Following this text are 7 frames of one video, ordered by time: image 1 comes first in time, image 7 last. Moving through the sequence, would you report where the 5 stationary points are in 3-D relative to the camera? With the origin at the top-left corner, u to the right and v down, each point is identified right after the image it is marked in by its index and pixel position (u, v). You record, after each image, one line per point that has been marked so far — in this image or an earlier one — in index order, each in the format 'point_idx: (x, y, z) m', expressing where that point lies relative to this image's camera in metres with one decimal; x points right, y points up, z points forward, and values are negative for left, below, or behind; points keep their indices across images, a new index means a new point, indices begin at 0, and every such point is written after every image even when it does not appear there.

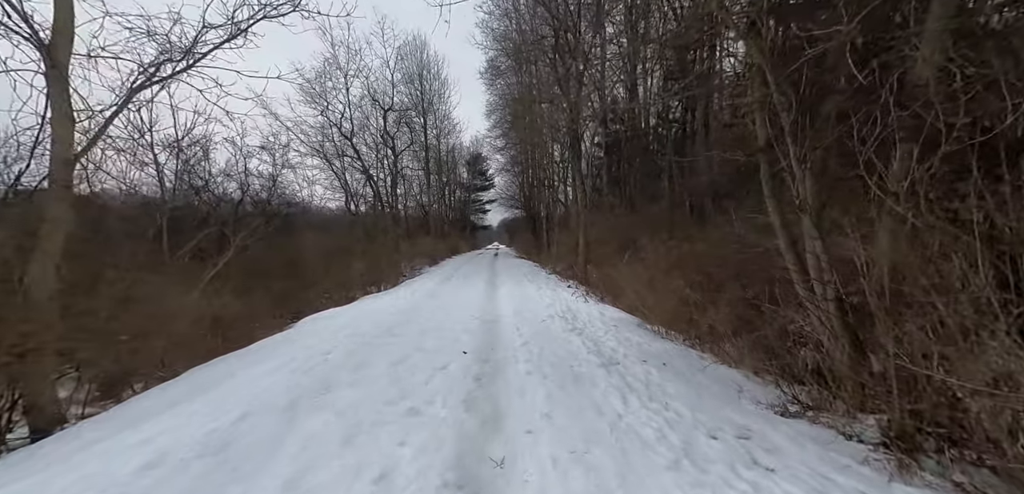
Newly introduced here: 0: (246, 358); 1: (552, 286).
0: (-3.7, -1.6, +4.5) m
1: (+1.4, -1.4, +10.6) m
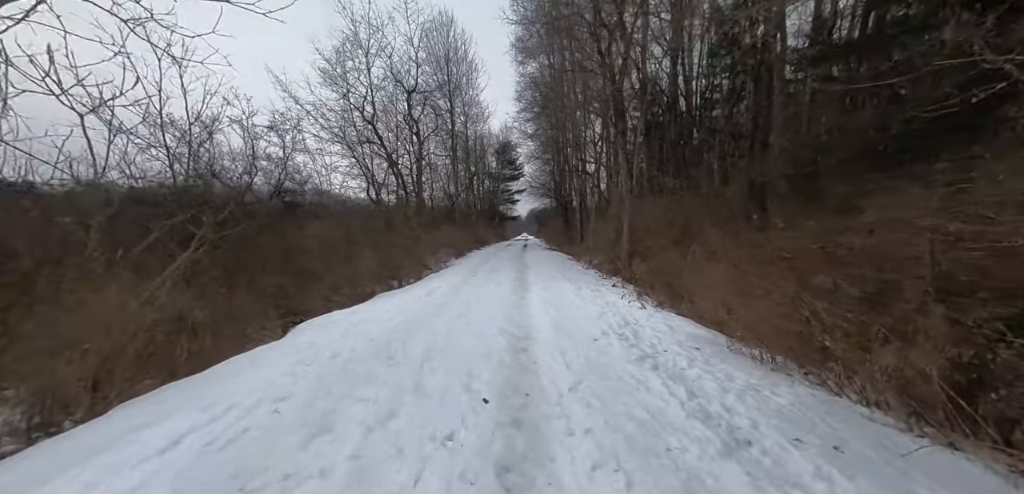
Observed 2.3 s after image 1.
0: (-3.3, -1.5, +3.3) m
1: (+2.3, -1.1, +8.9) m
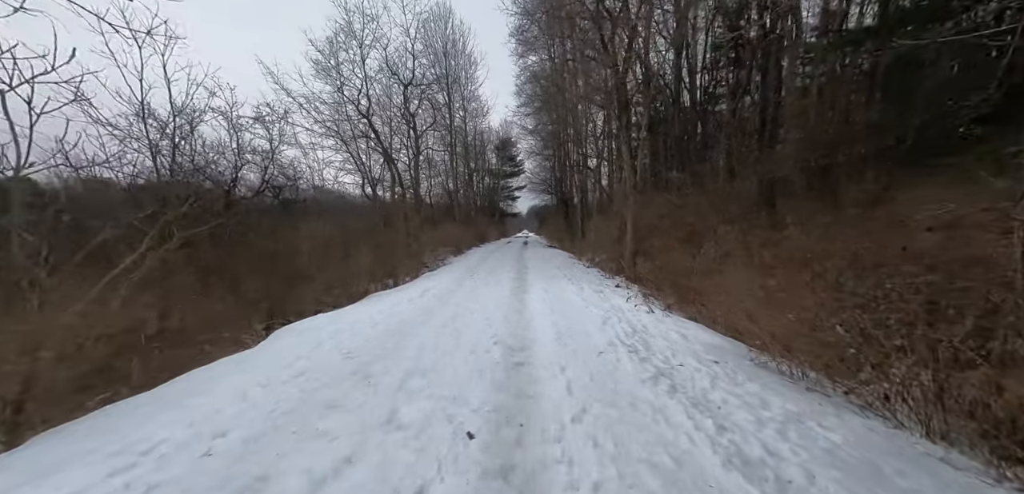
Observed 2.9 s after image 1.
0: (-3.4, -1.5, +2.9) m
1: (+2.3, -1.1, +8.4) m
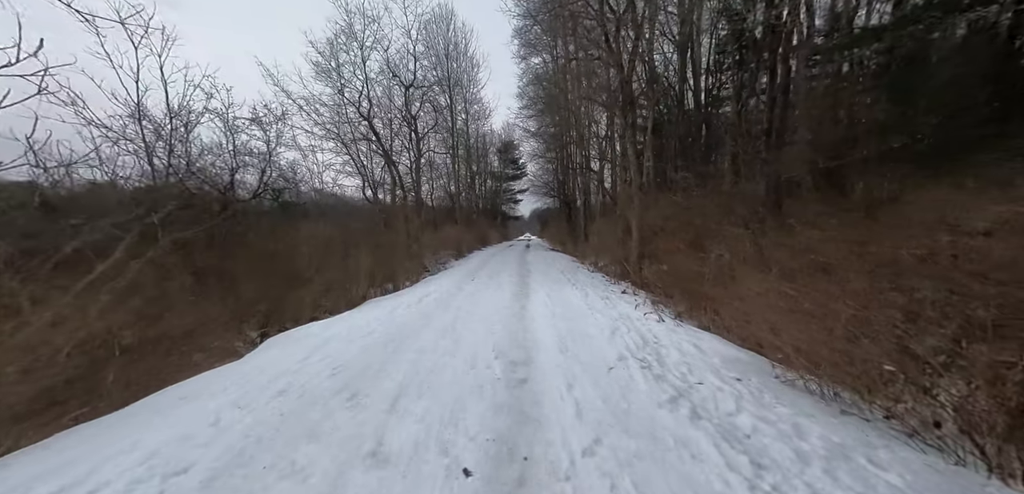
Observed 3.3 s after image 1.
0: (-3.4, -1.6, +2.6) m
1: (+2.3, -1.2, +8.1) m
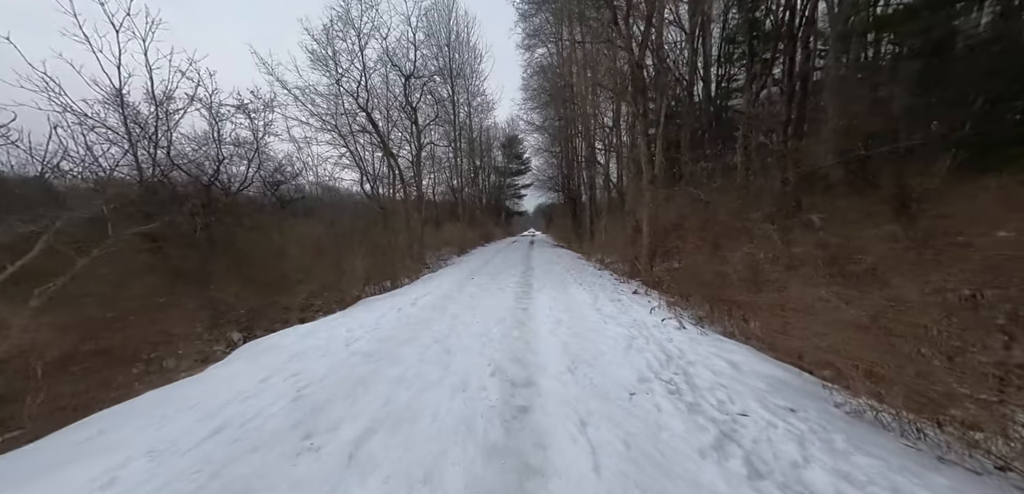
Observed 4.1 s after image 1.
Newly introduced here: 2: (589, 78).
0: (-3.4, -1.6, +2.0) m
1: (+2.4, -1.1, +7.5) m
2: (+4.7, +10.2, +19.2) m
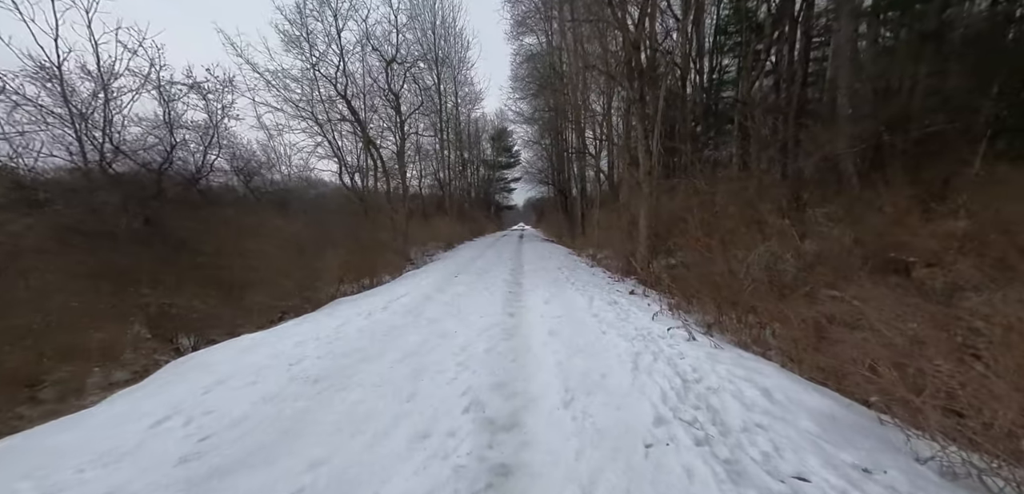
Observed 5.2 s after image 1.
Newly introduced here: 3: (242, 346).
0: (-3.5, -1.6, +1.2) m
1: (+2.1, -1.0, +6.8) m
2: (+4.0, +10.5, +18.4) m
3: (-3.8, -1.4, +4.5) m
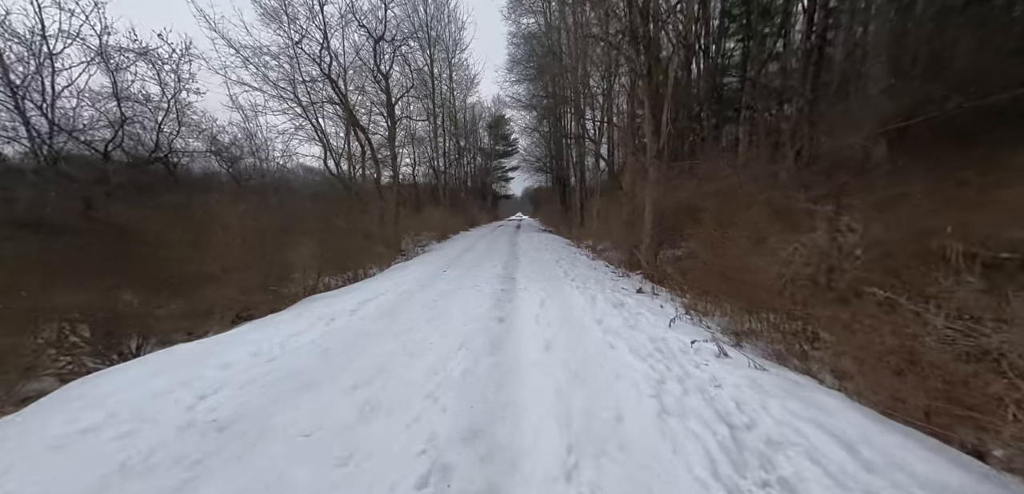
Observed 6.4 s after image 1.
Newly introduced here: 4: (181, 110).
0: (-3.6, -1.6, +0.3) m
1: (+1.9, -0.9, +5.9) m
2: (+3.8, +11.0, +17.2) m
3: (-3.9, -1.3, +3.6) m
4: (-9.8, +4.1, +9.8) m
